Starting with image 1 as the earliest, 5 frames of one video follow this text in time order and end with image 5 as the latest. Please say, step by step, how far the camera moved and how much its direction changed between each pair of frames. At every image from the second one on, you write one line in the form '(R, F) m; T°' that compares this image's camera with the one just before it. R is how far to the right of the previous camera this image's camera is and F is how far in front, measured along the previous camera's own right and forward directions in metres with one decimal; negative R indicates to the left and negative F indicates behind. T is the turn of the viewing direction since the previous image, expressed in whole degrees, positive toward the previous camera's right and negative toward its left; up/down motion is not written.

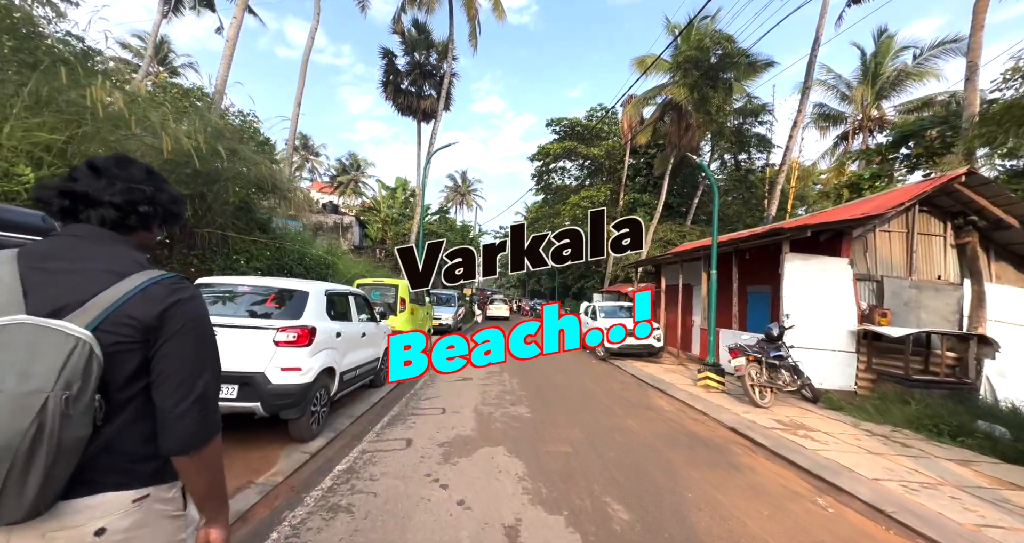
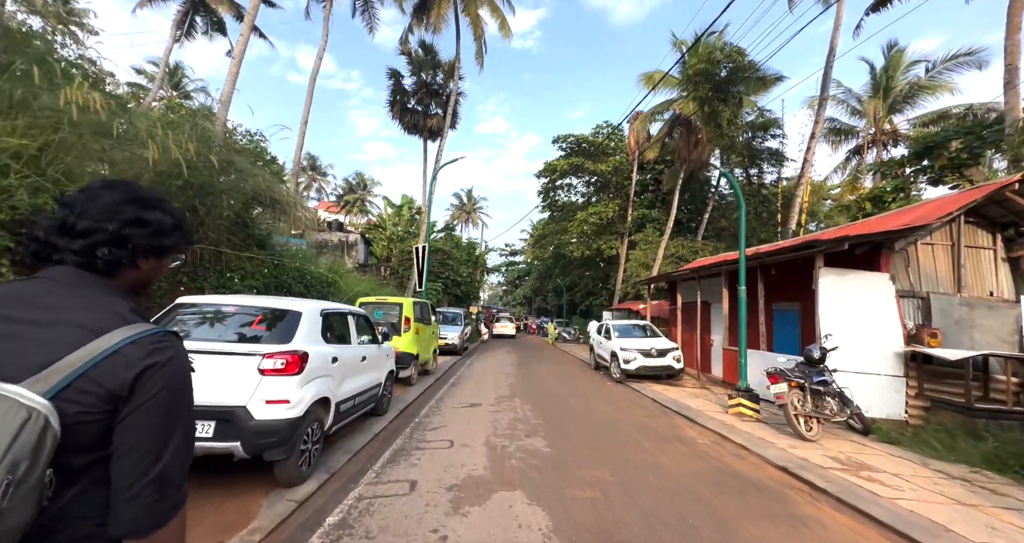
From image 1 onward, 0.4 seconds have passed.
(-0.1, +0.6) m; -1°
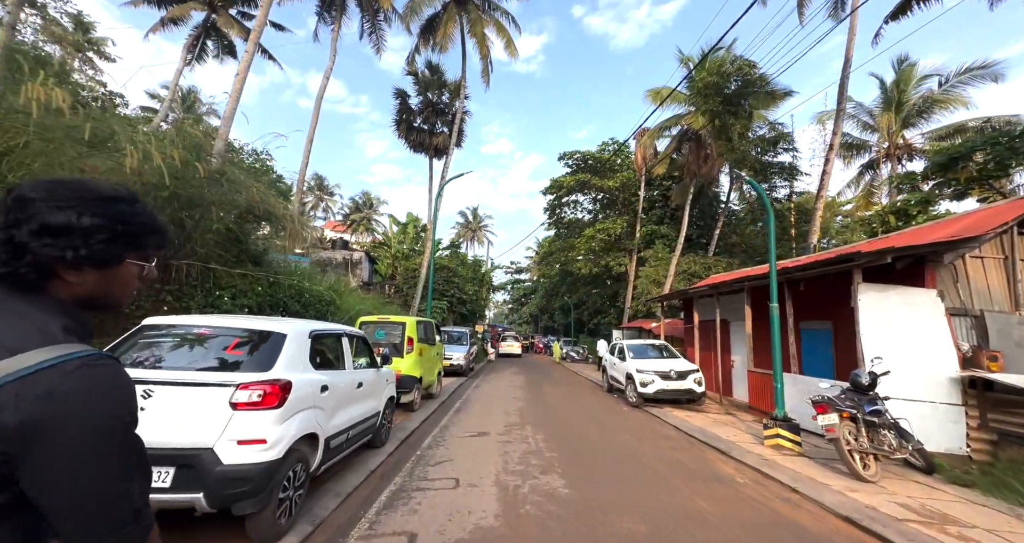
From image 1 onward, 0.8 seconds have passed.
(-0.1, +0.6) m; -1°
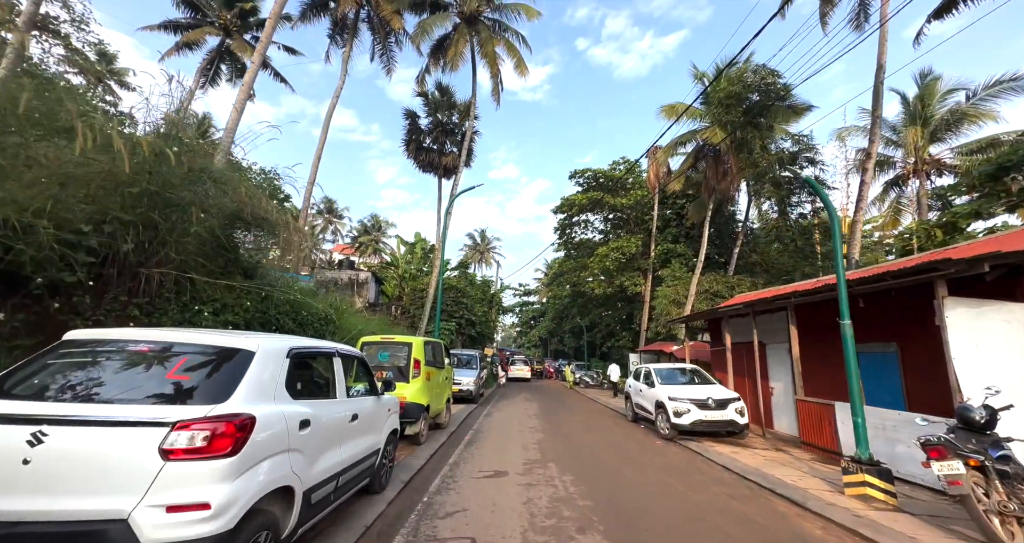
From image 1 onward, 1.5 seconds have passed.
(-0.2, +1.0) m; -1°
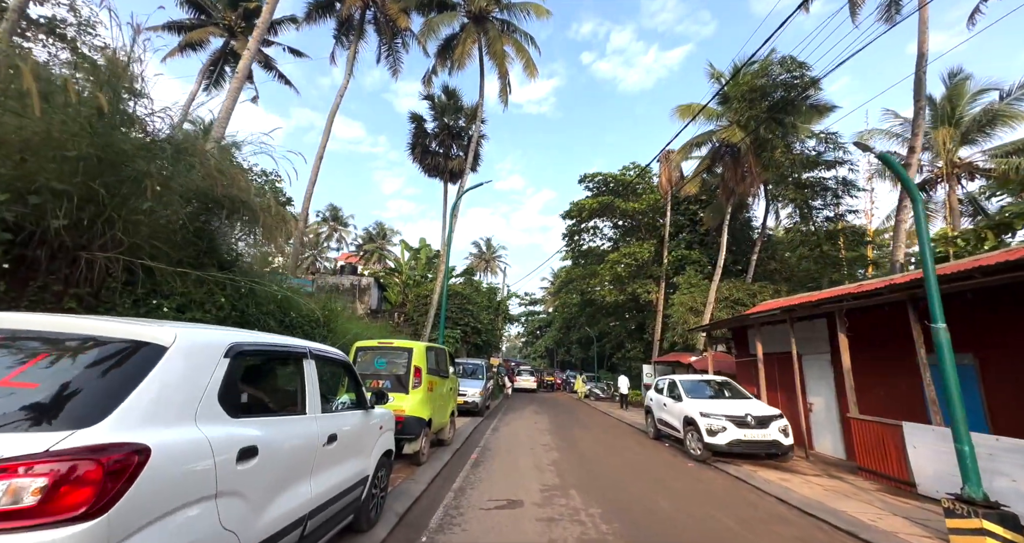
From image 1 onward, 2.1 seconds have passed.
(-0.2, +1.0) m; -1°
